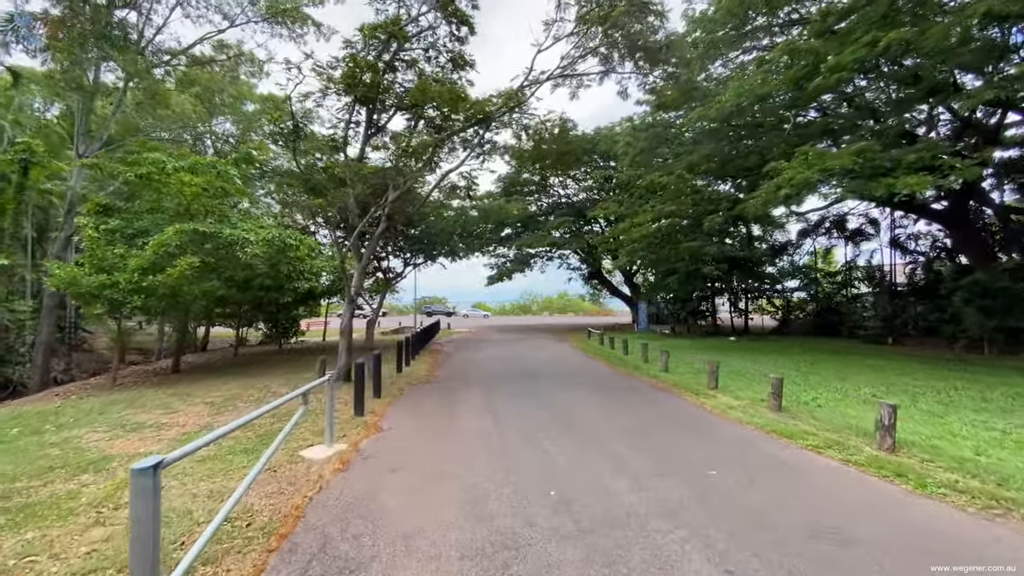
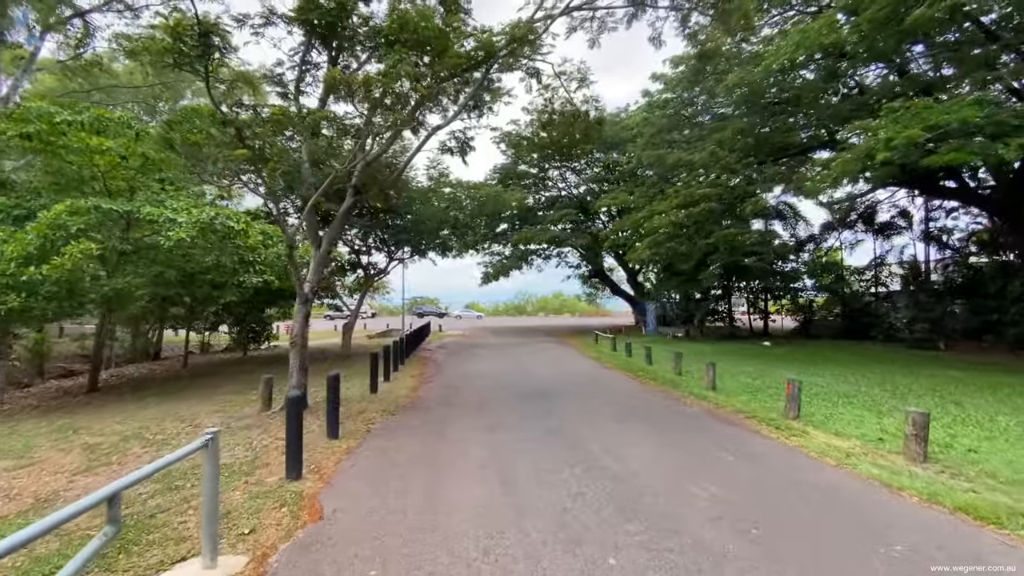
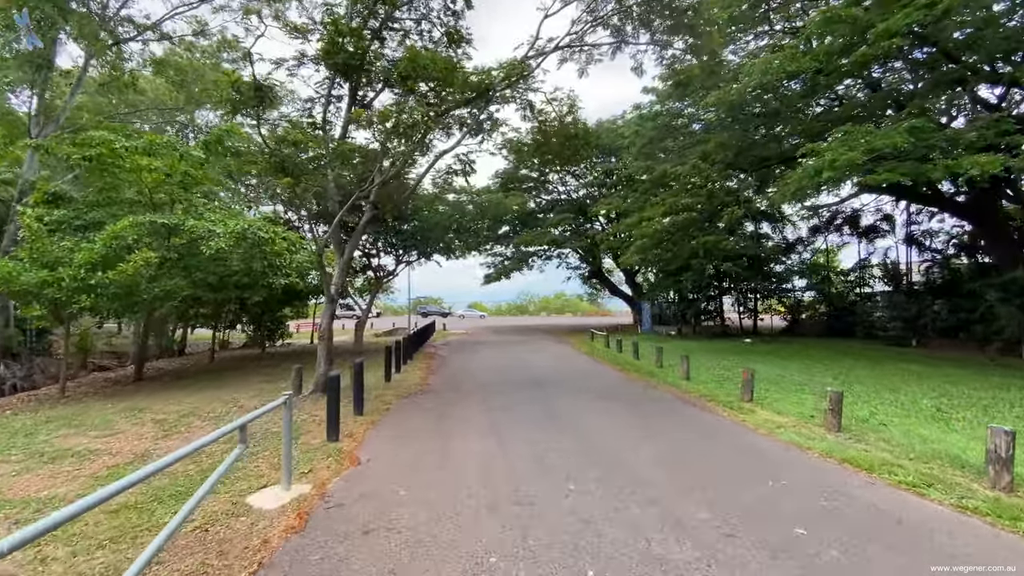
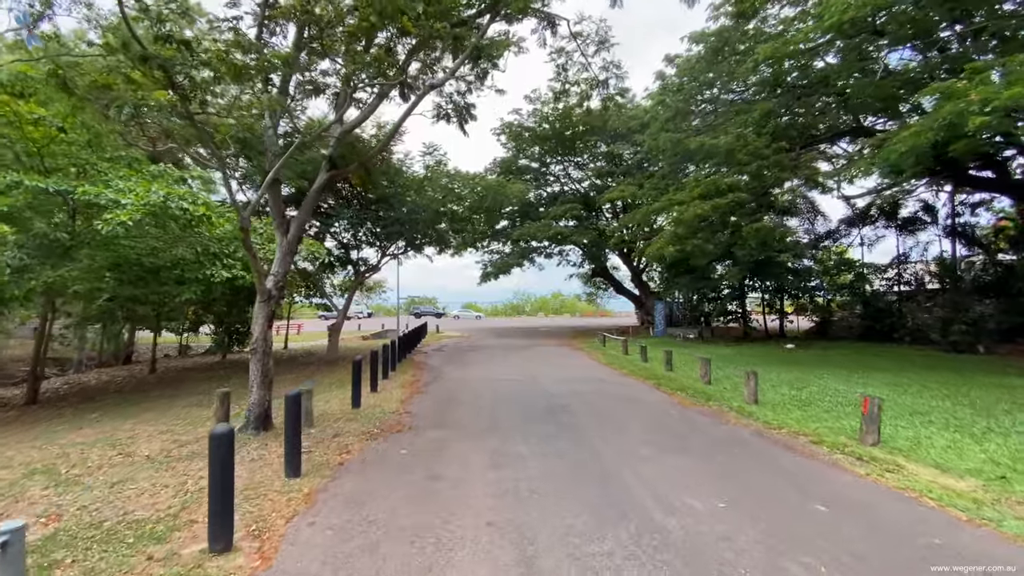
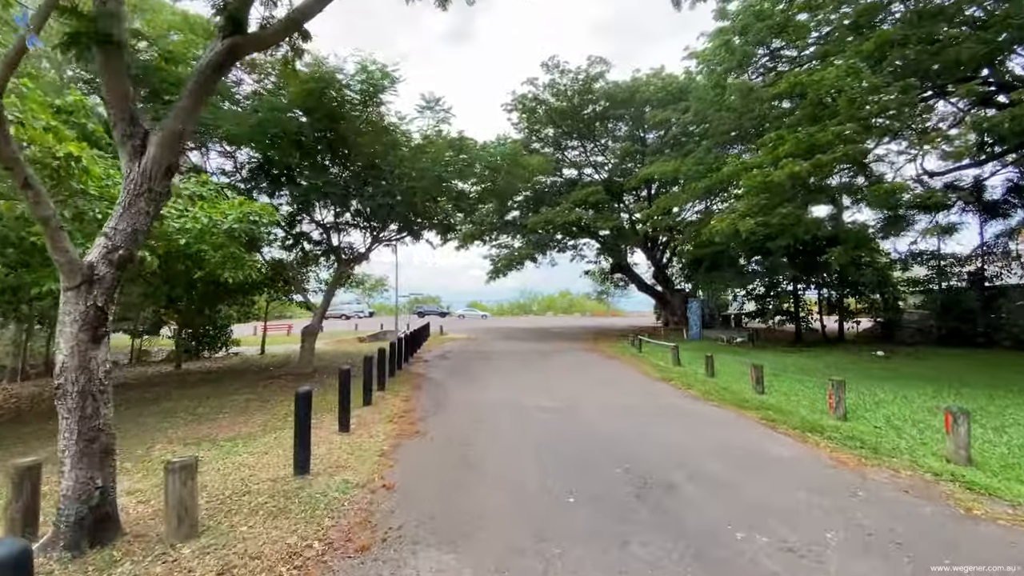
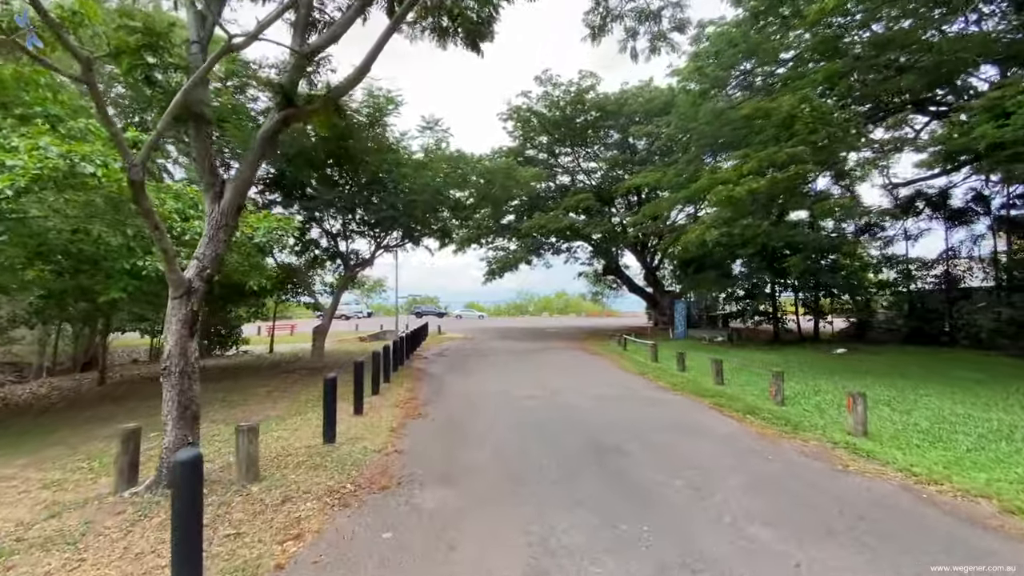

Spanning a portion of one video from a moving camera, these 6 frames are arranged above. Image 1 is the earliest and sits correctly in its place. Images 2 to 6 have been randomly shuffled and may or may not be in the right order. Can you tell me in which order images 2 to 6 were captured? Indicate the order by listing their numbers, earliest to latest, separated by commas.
3, 2, 4, 6, 5
